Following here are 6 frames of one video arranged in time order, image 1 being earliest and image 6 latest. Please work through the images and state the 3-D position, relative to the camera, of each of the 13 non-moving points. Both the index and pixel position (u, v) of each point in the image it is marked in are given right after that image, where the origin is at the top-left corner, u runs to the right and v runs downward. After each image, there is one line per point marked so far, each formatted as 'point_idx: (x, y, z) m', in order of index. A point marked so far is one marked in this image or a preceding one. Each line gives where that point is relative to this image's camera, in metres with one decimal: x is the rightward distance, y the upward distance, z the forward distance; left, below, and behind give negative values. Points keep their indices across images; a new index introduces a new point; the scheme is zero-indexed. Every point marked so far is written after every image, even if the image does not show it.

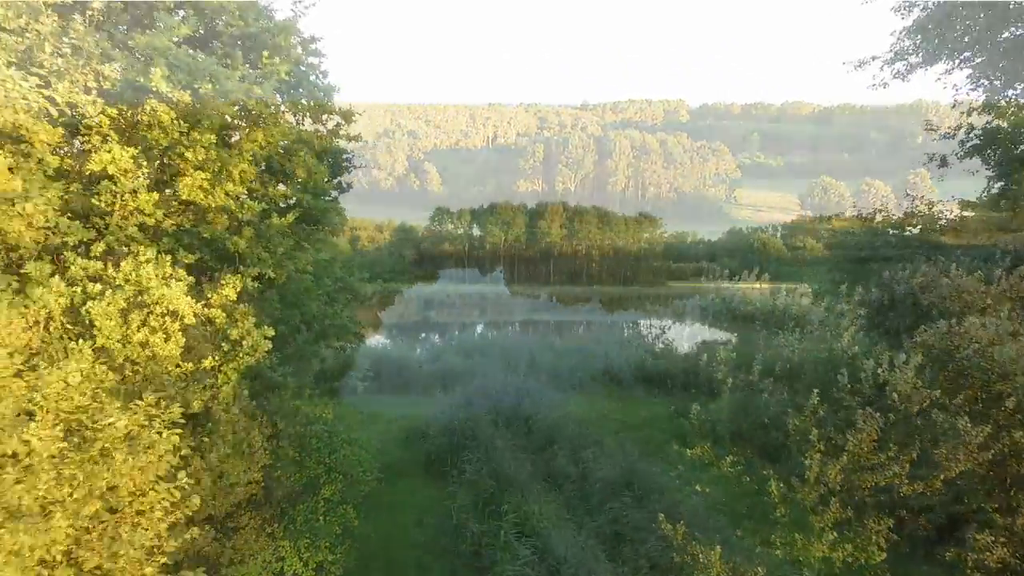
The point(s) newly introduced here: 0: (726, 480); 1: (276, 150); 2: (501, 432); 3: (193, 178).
0: (+2.8, -2.5, +8.2) m
1: (-2.2, +1.3, +5.9) m
2: (-0.1, -1.8, +7.9) m
3: (-2.4, +0.8, +4.8) m
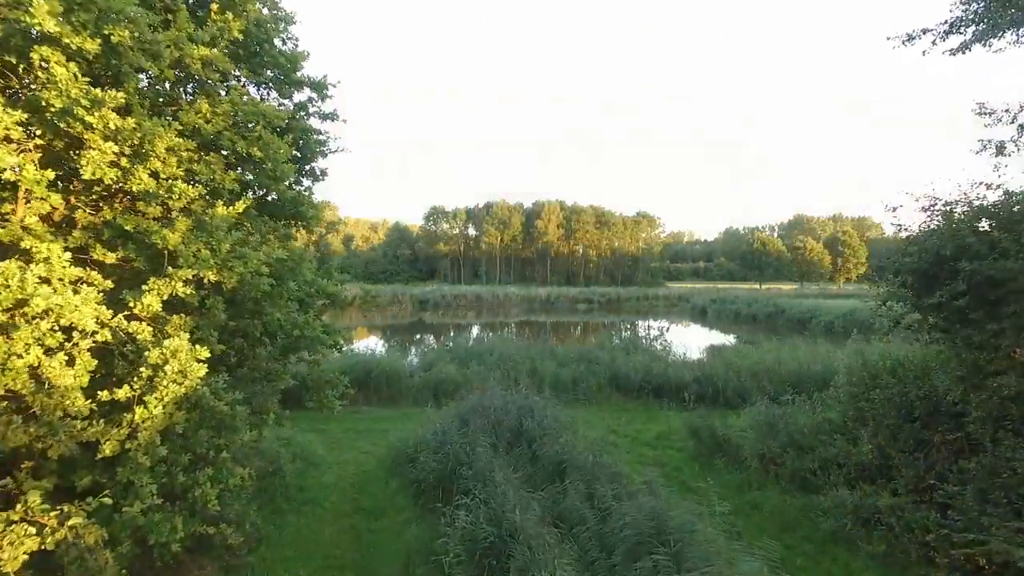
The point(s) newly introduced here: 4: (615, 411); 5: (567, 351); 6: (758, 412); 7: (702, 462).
0: (+2.8, -2.6, +7.1) m
1: (-2.2, +1.3, +4.8) m
2: (-0.1, -1.9, +6.8) m
3: (-2.4, +0.8, +3.7) m
4: (+2.1, -2.5, +12.4) m
5: (+1.3, -1.6, +15.4) m
6: (+4.0, -2.0, +10.0) m
7: (+2.8, -2.5, +9.0) m
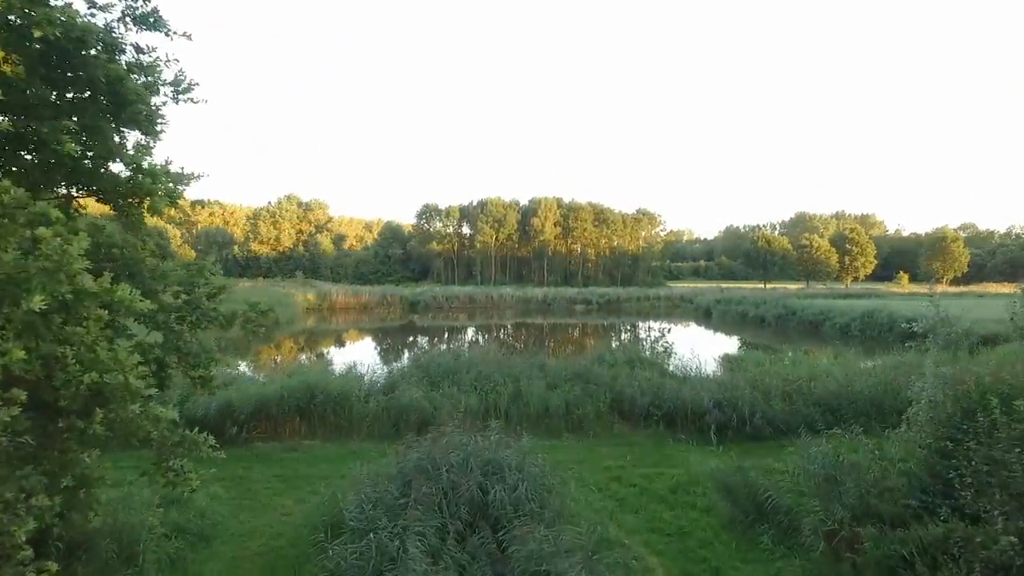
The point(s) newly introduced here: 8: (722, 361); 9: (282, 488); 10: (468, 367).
0: (+2.5, -2.6, +4.7) m
1: (-2.6, +1.2, +2.4) m
2: (-0.5, -2.0, +4.4) m
3: (-2.8, +0.7, +1.2) m
4: (+1.7, -2.5, +9.9) m
5: (+1.0, -1.6, +12.9) m
6: (+3.6, -2.1, +7.6) m
7: (+2.4, -2.6, +6.6) m
8: (+5.7, -2.0, +16.9) m
9: (-3.0, -2.6, +8.1) m
10: (-0.9, -1.6, +12.7) m
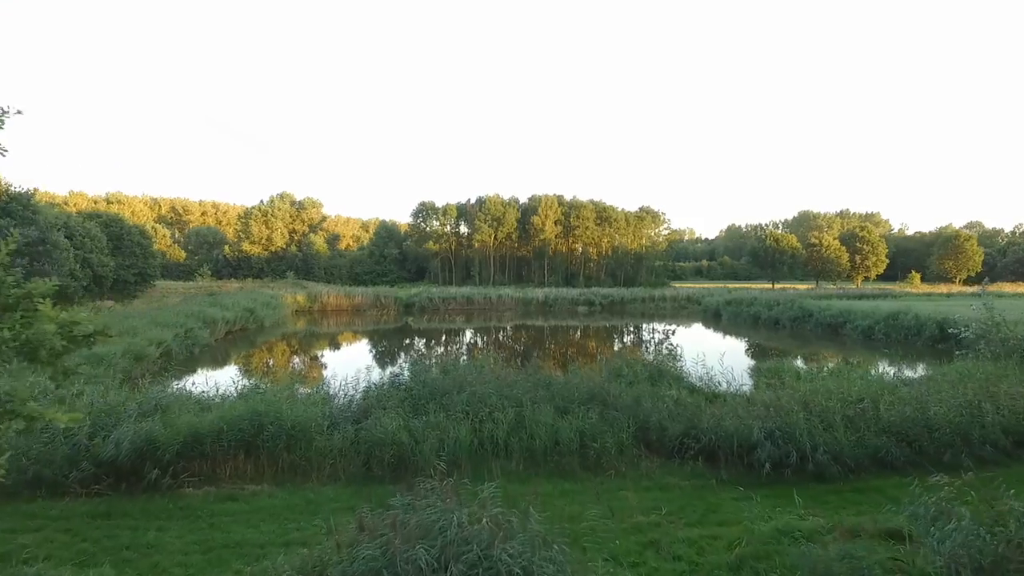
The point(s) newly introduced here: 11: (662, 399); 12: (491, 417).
0: (+2.5, -2.7, +2.5) m
1: (-2.5, +1.1, +0.2) m
2: (-0.5, -2.0, +2.2) m
3: (-2.7, +0.7, -0.9) m
4: (+1.7, -2.5, +7.8) m
5: (+1.0, -1.7, +10.8) m
6: (+3.6, -2.1, +5.4) m
7: (+2.4, -2.6, +4.4) m
8: (+5.7, -2.0, +14.7) m
9: (-3.0, -2.6, +5.9) m
10: (-0.9, -1.7, +10.5) m
11: (+2.5, -1.8, +10.2) m
12: (-0.3, -1.9, +9.1) m
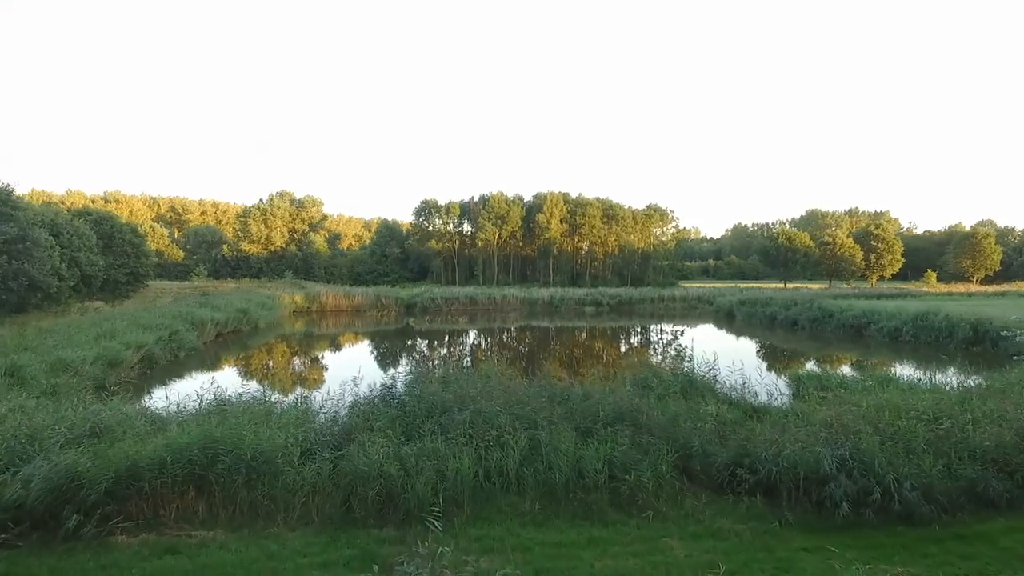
0: (+2.6, -2.6, +0.9) m
1: (-2.4, +1.2, -1.4) m
2: (-0.3, -2.0, +0.6) m
3: (-2.6, +0.7, -2.5) m
4: (+1.9, -2.5, +6.2) m
5: (+1.1, -1.6, +9.2) m
6: (+3.8, -2.1, +3.8) m
7: (+2.6, -2.6, +2.8) m
8: (+5.9, -2.0, +13.1) m
9: (-2.8, -2.6, +4.3) m
10: (-0.7, -1.6, +8.9) m
11: (+2.6, -1.8, +8.6) m
12: (-0.2, -1.8, +7.5) m
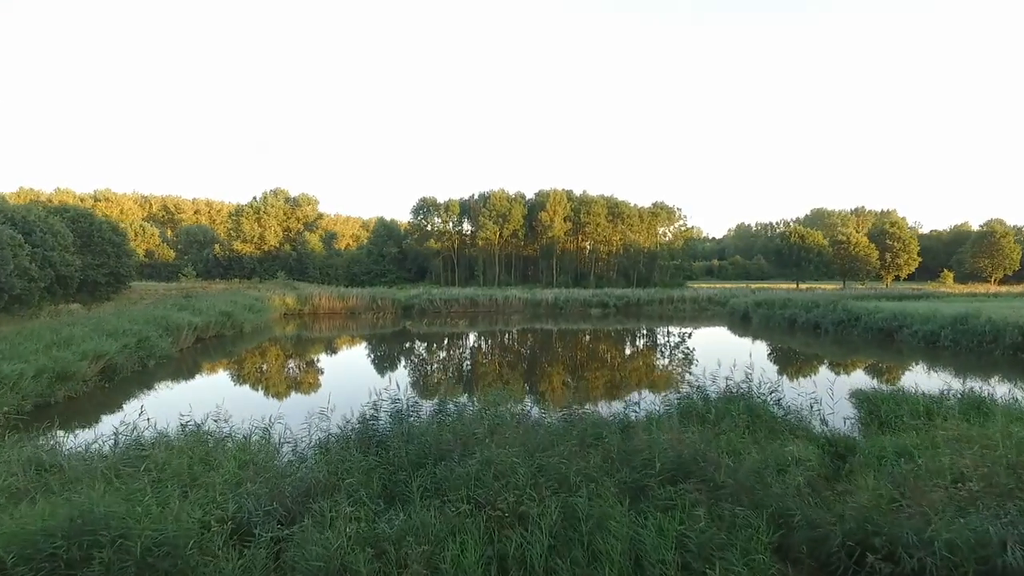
0: (+2.8, -2.7, -1.3) m
1: (-2.2, +1.2, -3.6) m
2: (-0.1, -2.0, -1.6) m
3: (-2.4, +0.7, -4.8) m
4: (+2.1, -2.5, +3.9) m
5: (+1.3, -1.7, +6.9) m
6: (+4.0, -2.1, +1.6) m
7: (+2.8, -2.6, +0.6) m
8: (+6.1, -2.0, +10.9) m
9: (-2.6, -2.6, +2.1) m
10: (-0.5, -1.7, +6.7) m
11: (+2.8, -1.8, +6.4) m
12: (+0.1, -1.9, +5.2) m
